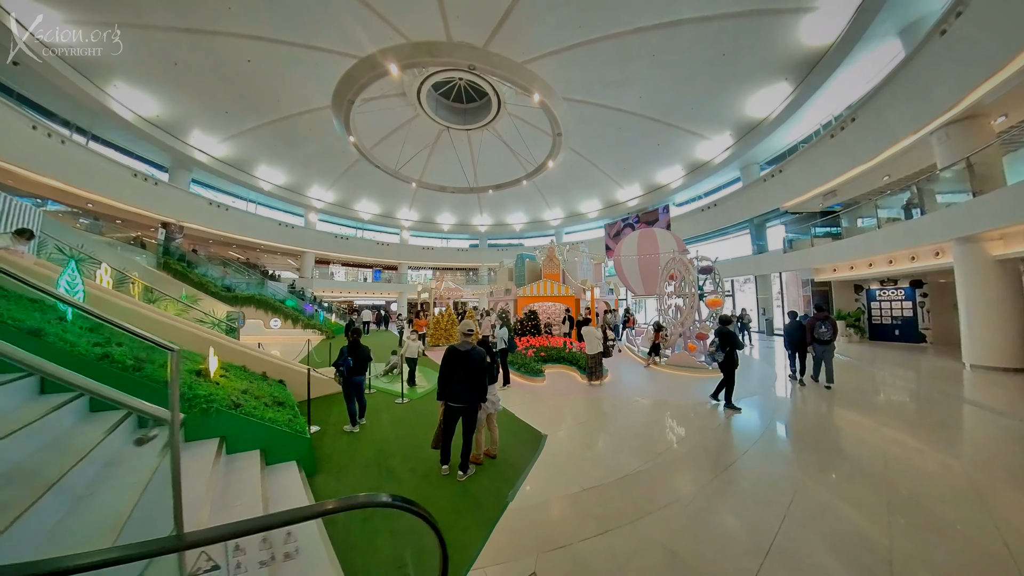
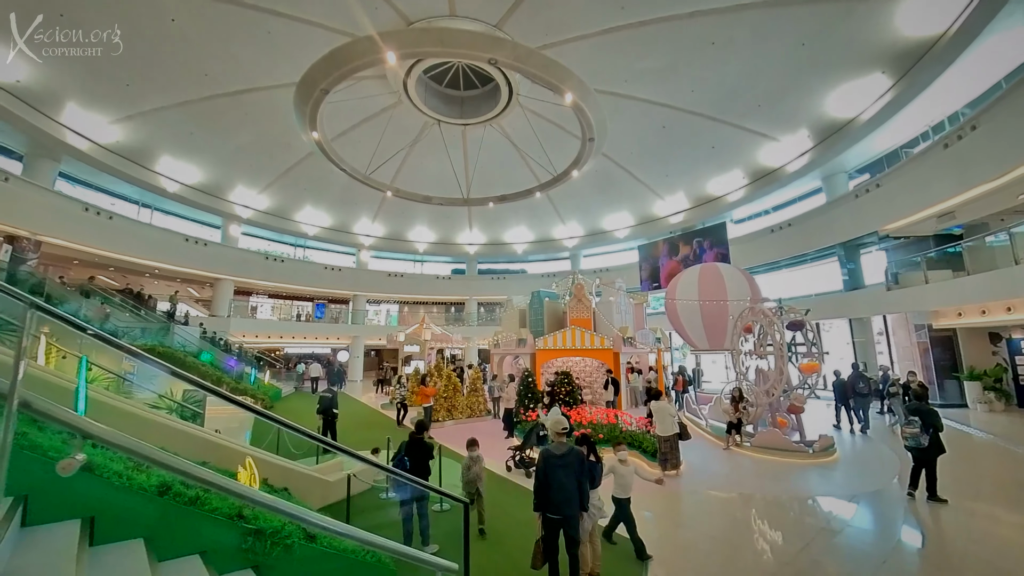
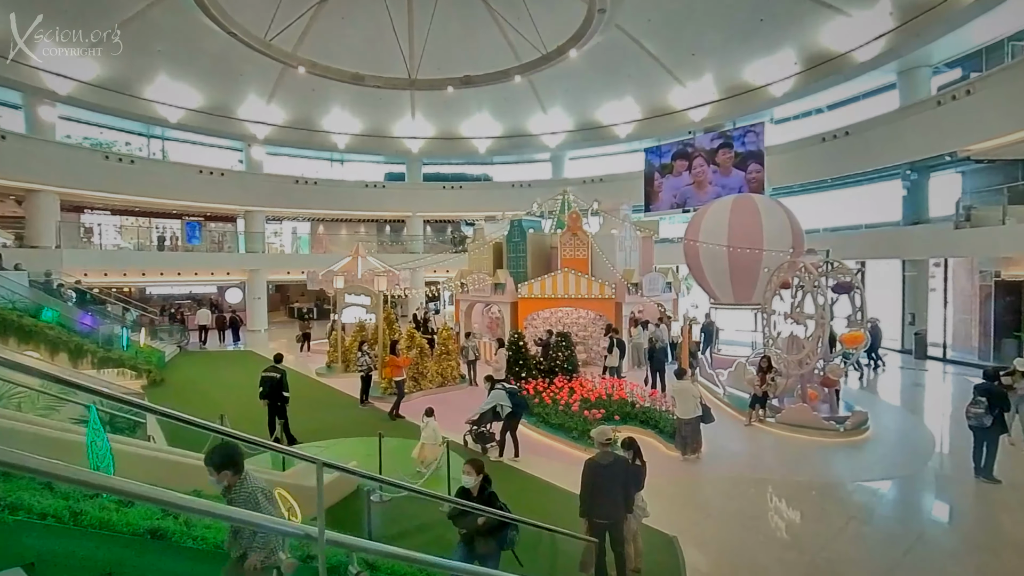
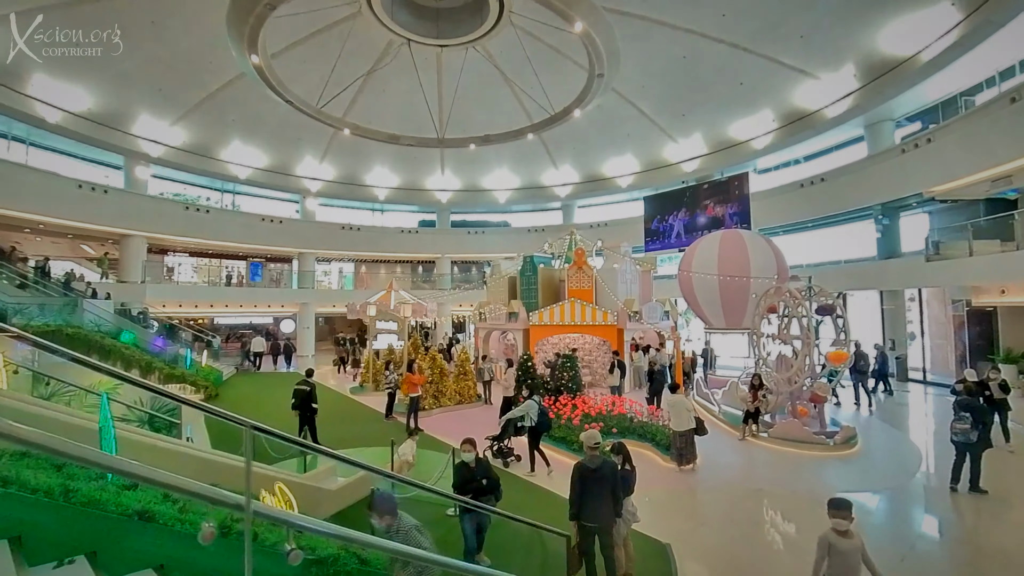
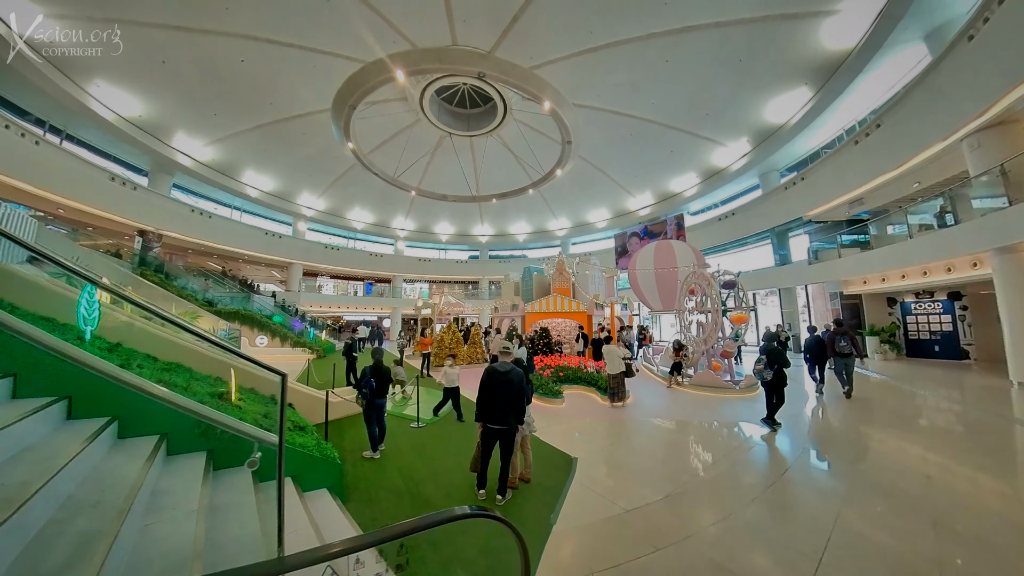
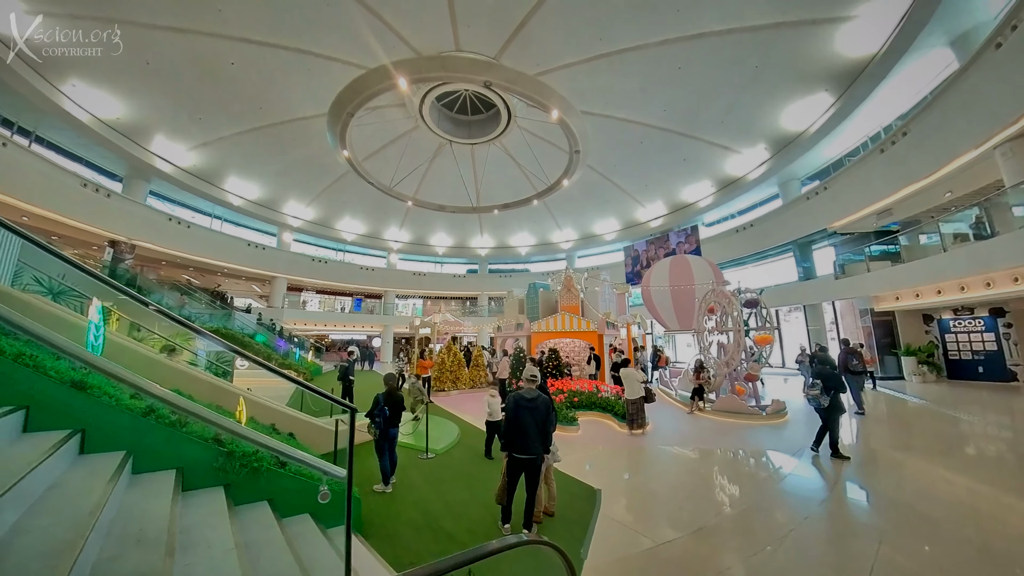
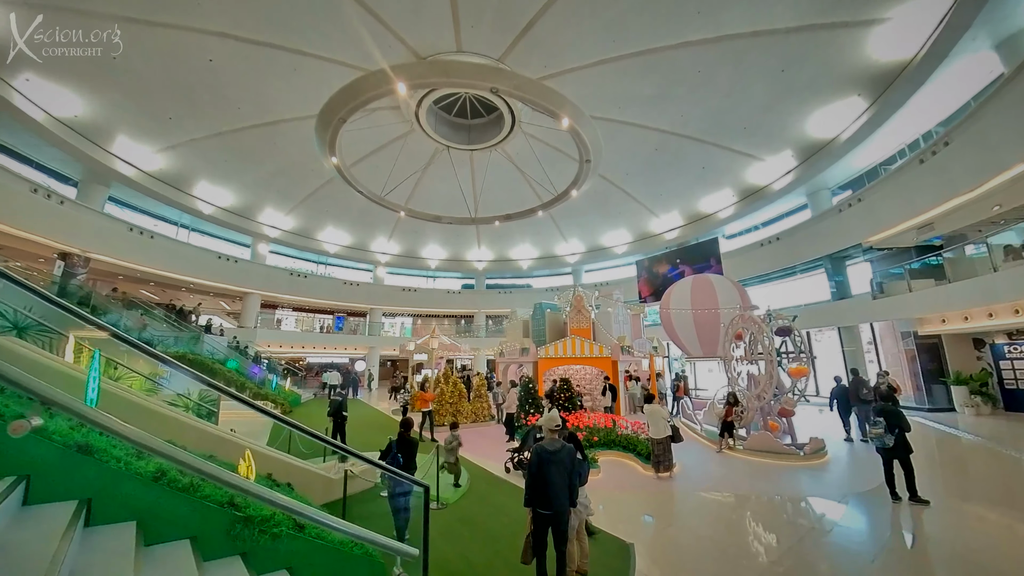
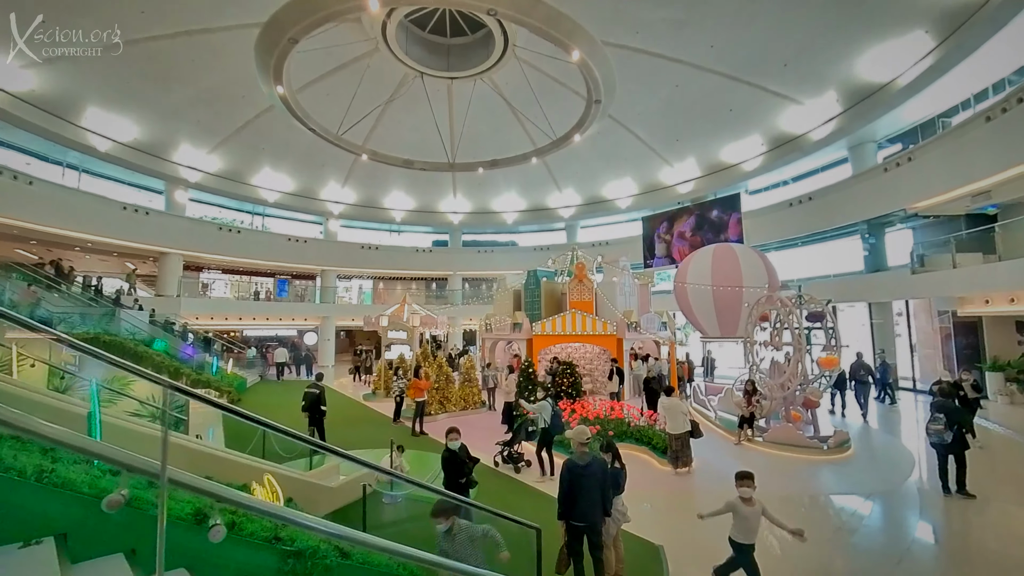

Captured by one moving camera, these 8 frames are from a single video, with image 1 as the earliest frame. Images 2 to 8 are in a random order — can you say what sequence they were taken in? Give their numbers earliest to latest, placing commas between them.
5, 6, 7, 2, 8, 4, 3
